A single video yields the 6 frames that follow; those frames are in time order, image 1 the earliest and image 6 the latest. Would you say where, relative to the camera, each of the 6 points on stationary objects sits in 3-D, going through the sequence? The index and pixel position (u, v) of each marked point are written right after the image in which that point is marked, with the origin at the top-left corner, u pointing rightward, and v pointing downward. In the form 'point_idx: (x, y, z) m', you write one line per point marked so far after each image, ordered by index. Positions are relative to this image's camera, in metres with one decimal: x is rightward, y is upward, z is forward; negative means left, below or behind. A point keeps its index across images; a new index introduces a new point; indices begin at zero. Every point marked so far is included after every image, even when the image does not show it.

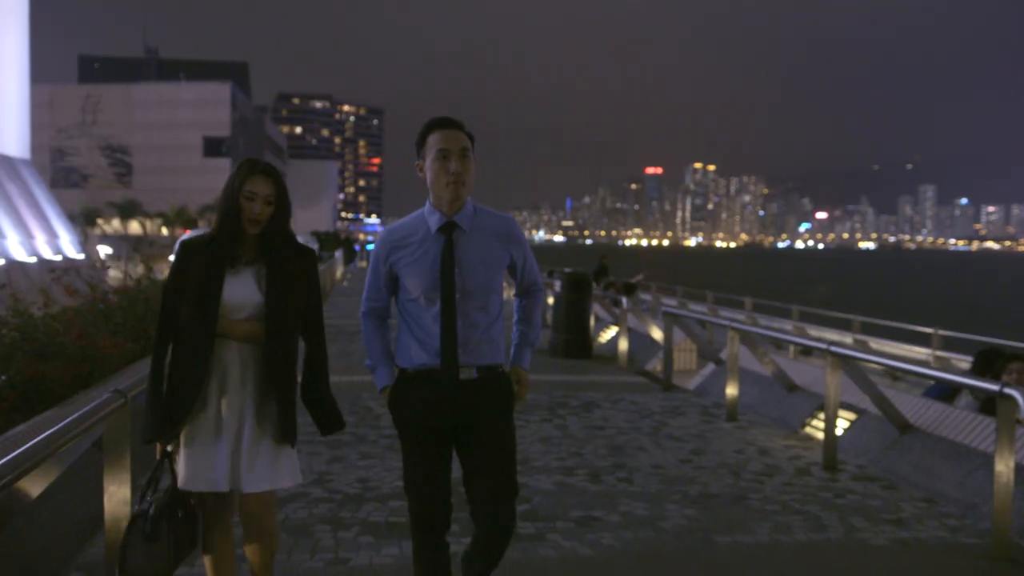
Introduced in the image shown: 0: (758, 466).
0: (+1.7, -1.2, +6.9) m
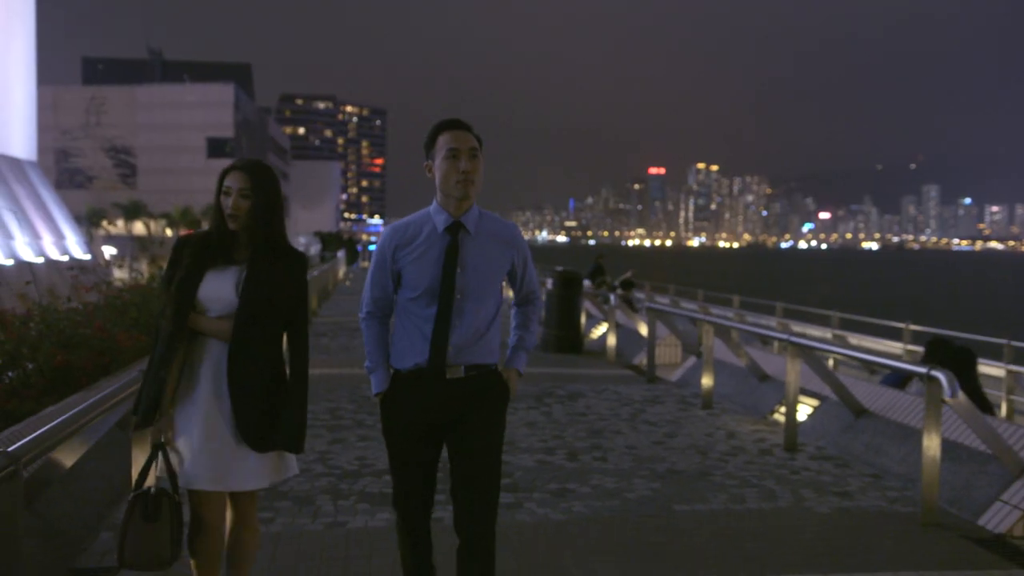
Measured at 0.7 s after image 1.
0: (+1.6, -1.2, +7.5) m
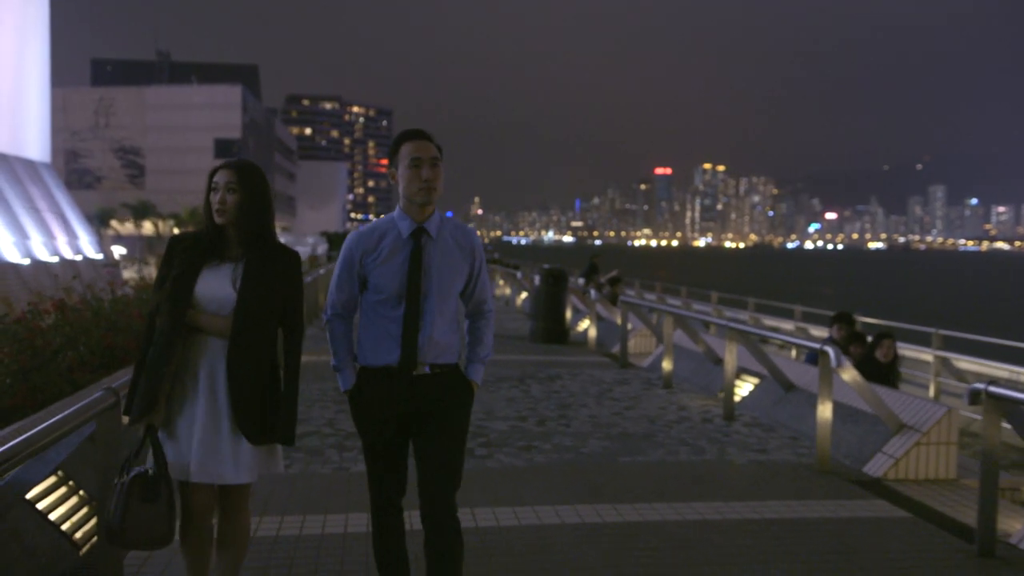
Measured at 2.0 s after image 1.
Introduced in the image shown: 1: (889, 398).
0: (+1.4, -1.1, +8.8) m
1: (+2.7, -0.8, +7.3) m
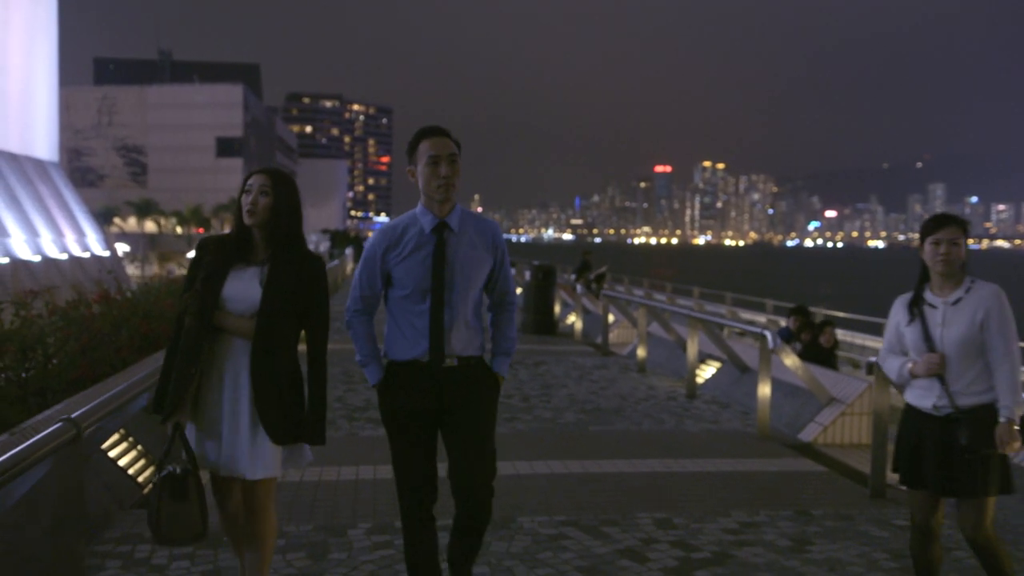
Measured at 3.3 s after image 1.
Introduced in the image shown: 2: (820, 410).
0: (+1.3, -1.1, +10.0) m
1: (+2.6, -0.7, +8.4) m
2: (+2.4, -1.0, +8.1) m
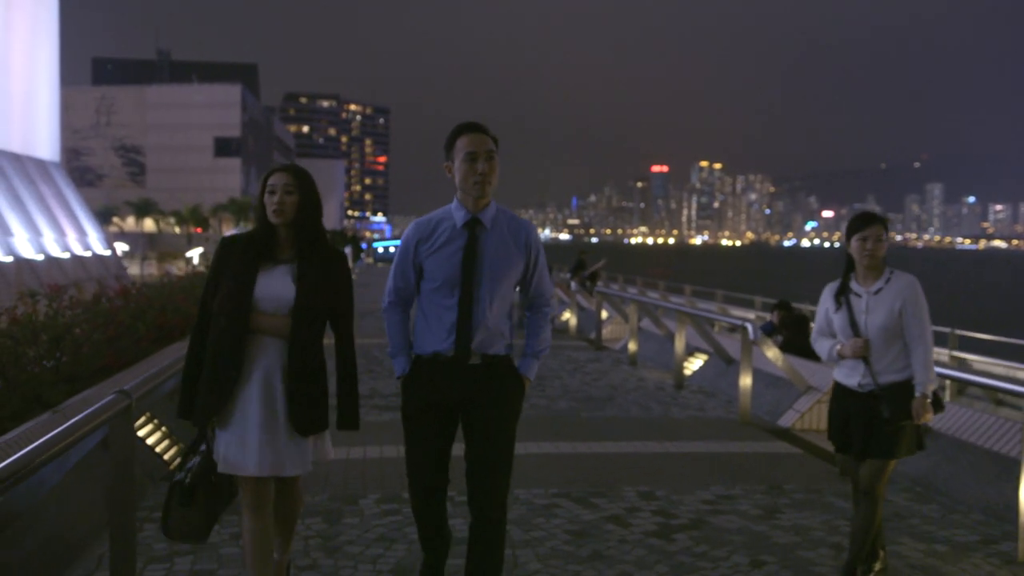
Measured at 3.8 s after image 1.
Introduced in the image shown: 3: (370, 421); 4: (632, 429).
0: (+1.2, -1.0, +10.5) m
1: (+2.6, -0.7, +9.0) m
2: (+2.4, -0.9, +8.6) m
3: (-1.2, -1.1, +8.4) m
4: (+1.0, -1.1, +8.3) m
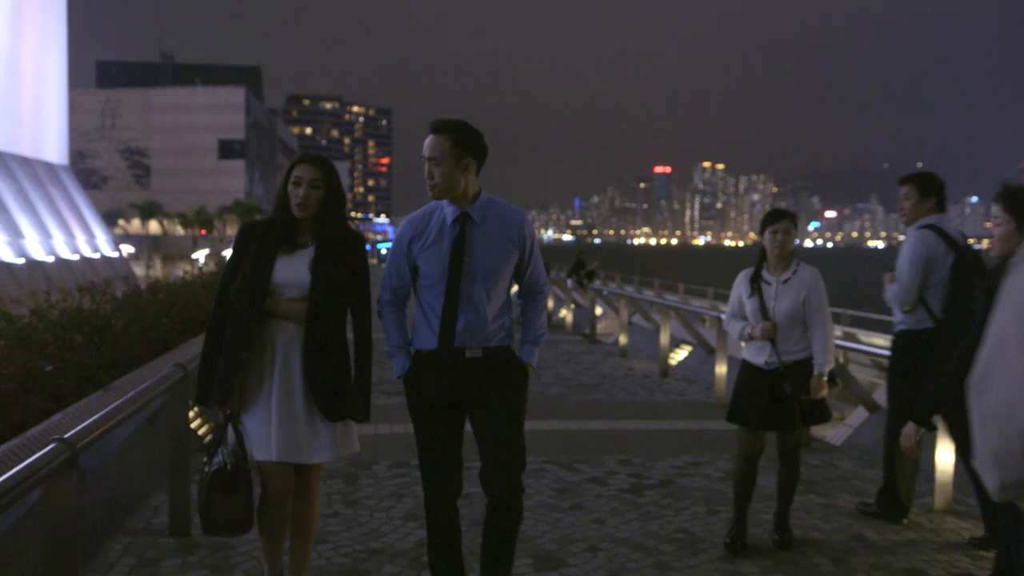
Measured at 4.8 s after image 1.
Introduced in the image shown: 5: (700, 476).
0: (+1.2, -1.0, +11.4) m
1: (+2.5, -0.6, +9.8) m
2: (+2.4, -0.9, +9.5) m
3: (-1.2, -1.1, +9.3) m
4: (+0.9, -1.1, +9.1) m
5: (+1.2, -1.2, +6.5) m
